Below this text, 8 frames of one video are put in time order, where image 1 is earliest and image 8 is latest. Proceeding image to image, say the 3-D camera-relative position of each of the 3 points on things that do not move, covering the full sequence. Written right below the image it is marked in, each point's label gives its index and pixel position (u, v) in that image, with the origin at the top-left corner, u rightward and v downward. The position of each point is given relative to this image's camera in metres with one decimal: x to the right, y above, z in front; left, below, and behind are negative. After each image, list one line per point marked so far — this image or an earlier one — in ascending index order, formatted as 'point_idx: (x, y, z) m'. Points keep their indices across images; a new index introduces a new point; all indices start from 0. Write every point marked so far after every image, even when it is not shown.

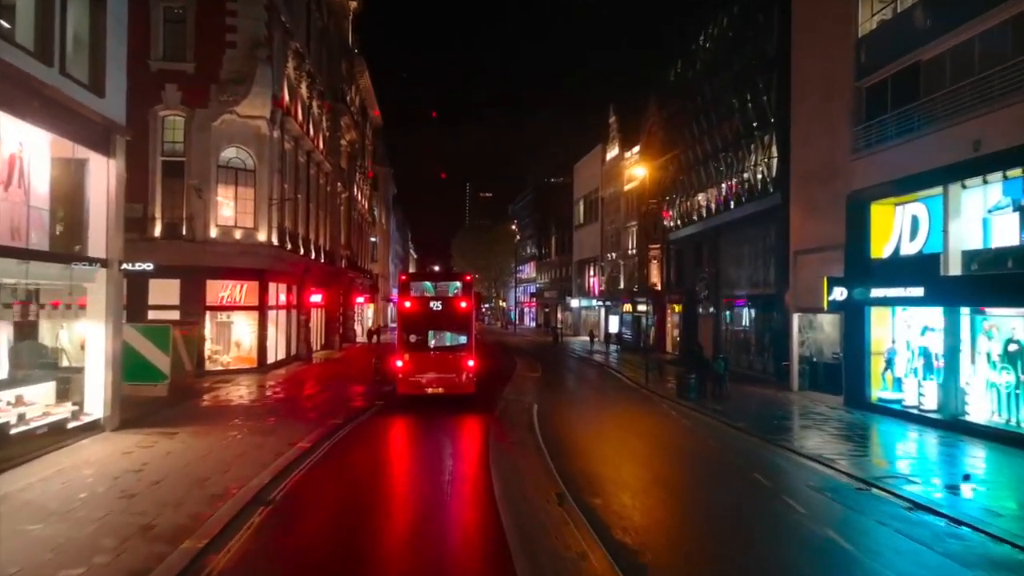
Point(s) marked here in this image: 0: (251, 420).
0: (-6.0, -3.1, +18.4) m
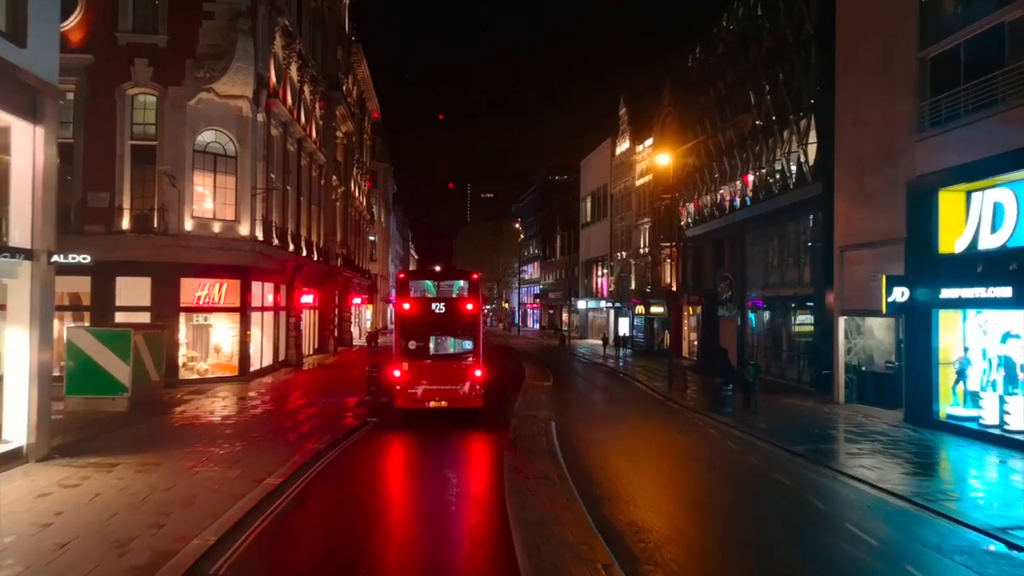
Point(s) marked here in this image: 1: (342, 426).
0: (-5.7, -3.0, +15.4) m
1: (-4.0, -3.3, +19.9) m
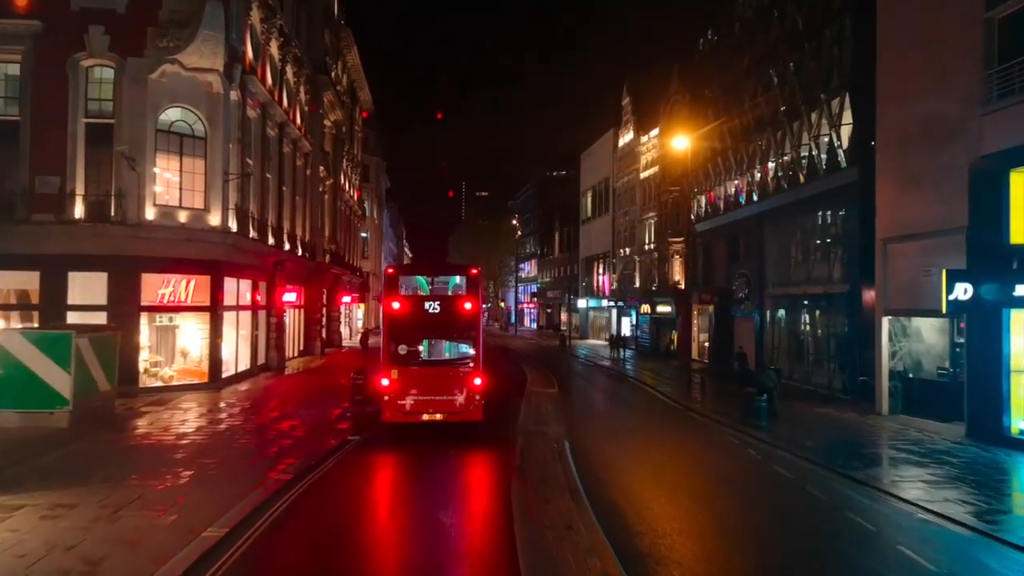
0: (-5.6, -2.9, +12.7) m
1: (-3.9, -3.2, +17.1) m
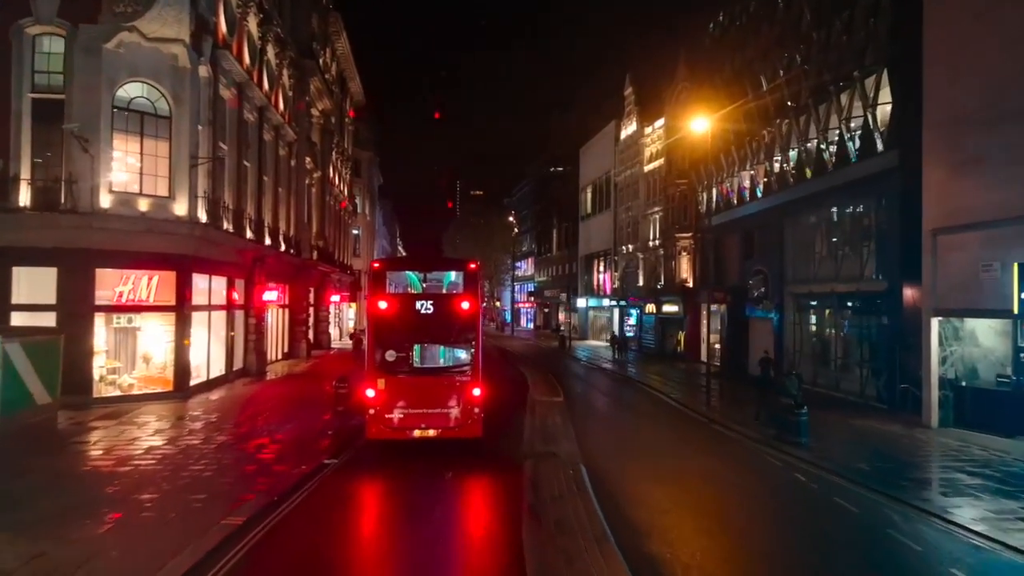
0: (-5.5, -2.9, +10.2) m
1: (-3.8, -3.1, +14.6) m
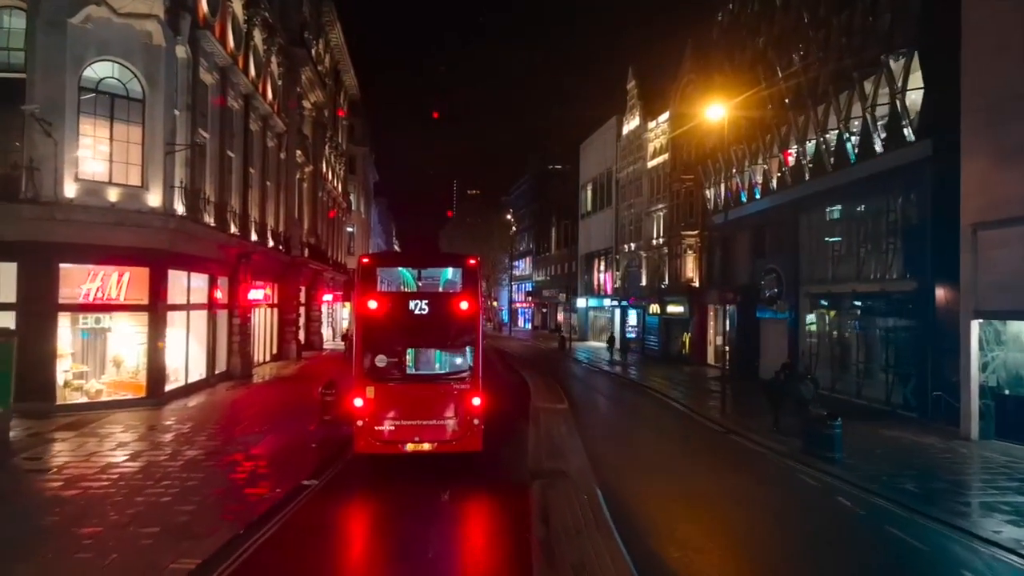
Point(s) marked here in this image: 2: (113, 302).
0: (-5.4, -2.8, +8.6) m
1: (-3.7, -3.1, +13.0) m
2: (-9.6, -0.3, +19.1) m
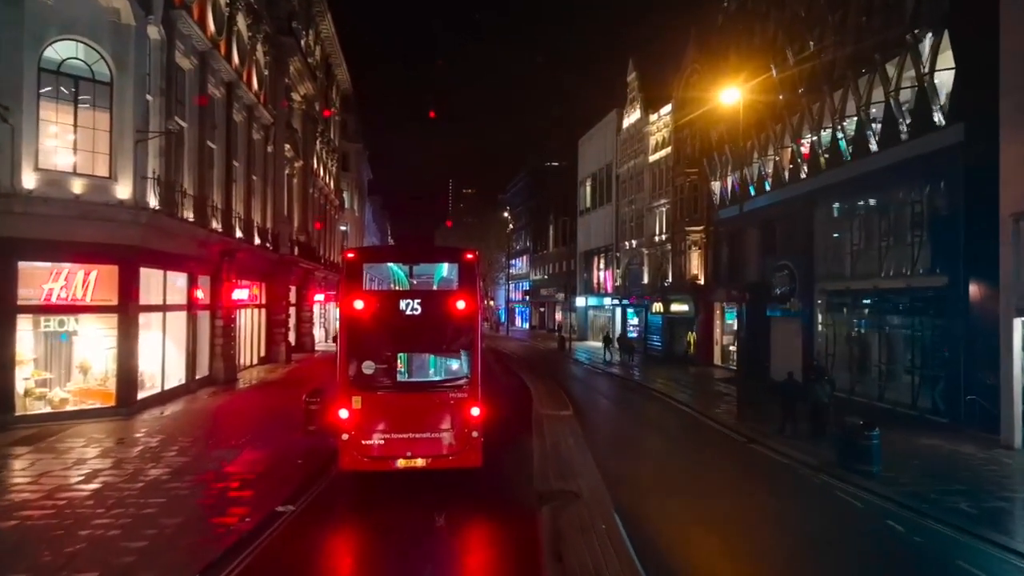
0: (-5.3, -2.8, +7.0) m
1: (-3.6, -3.1, +11.5) m
2: (-9.6, -0.3, +17.6) m
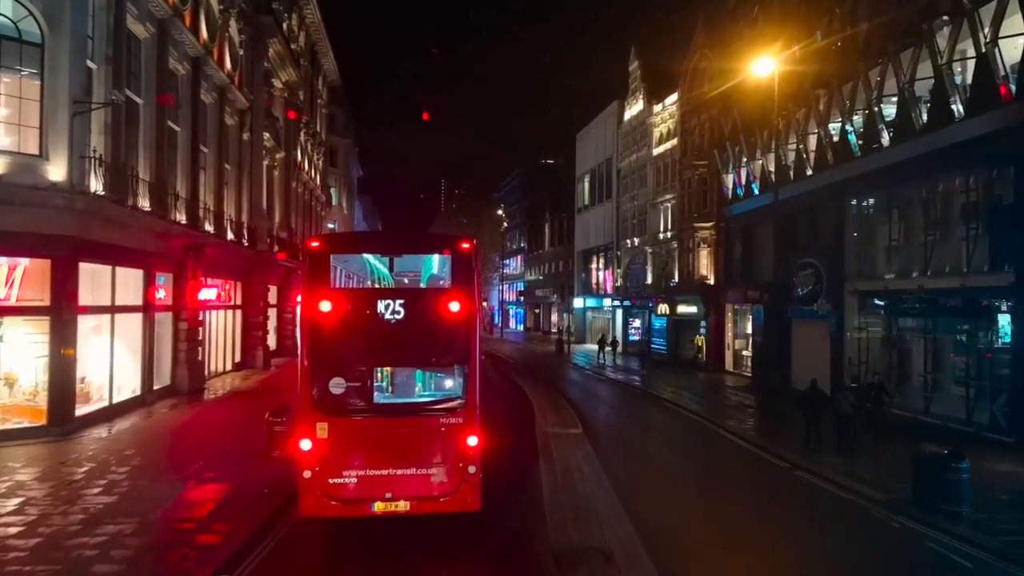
0: (-5.1, -2.8, +4.4) m
1: (-3.5, -3.0, +8.8) m
2: (-9.6, -0.3, +14.9) m
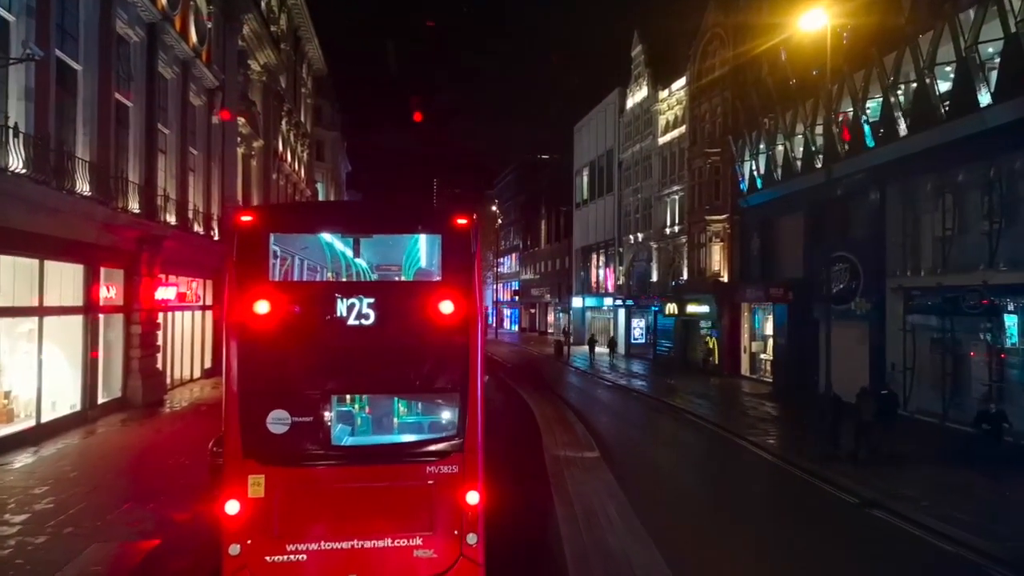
0: (-5.0, -2.7, +1.5) m
1: (-3.4, -3.0, +6.0) m
2: (-9.5, -0.2, +12.0) m
